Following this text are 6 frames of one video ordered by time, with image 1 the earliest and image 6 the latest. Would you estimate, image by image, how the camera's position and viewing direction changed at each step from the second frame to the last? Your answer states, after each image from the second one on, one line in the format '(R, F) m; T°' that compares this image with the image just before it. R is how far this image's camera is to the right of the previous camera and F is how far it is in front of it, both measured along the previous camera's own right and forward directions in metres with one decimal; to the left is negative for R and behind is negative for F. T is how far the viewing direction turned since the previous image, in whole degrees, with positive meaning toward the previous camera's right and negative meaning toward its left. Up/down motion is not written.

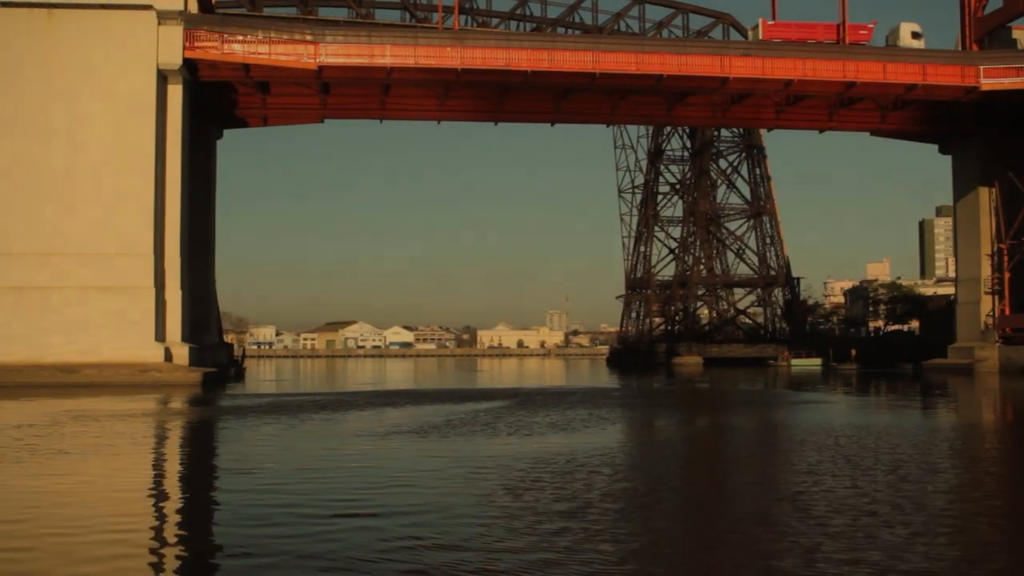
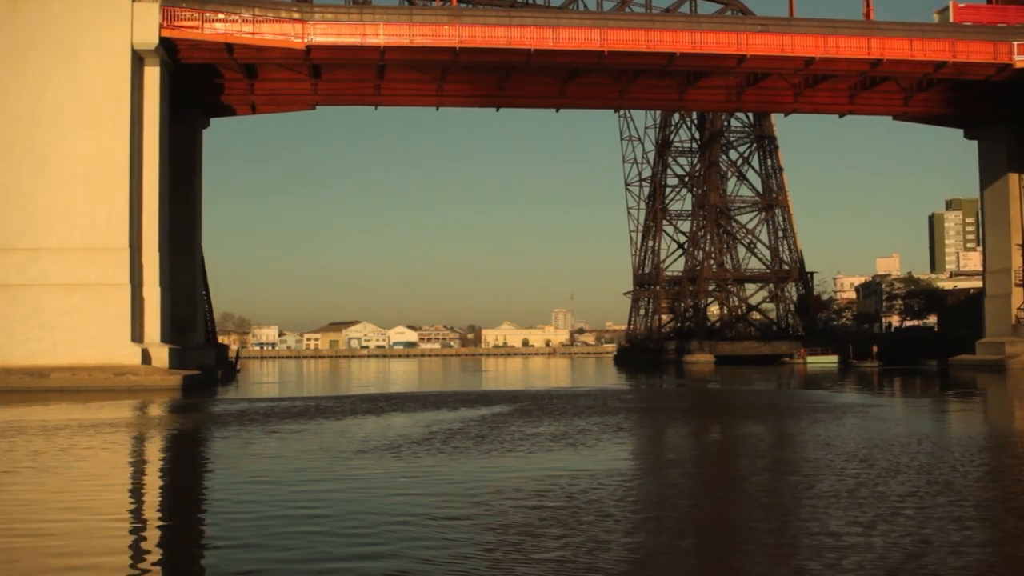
(0.0, +2.2) m; 0°
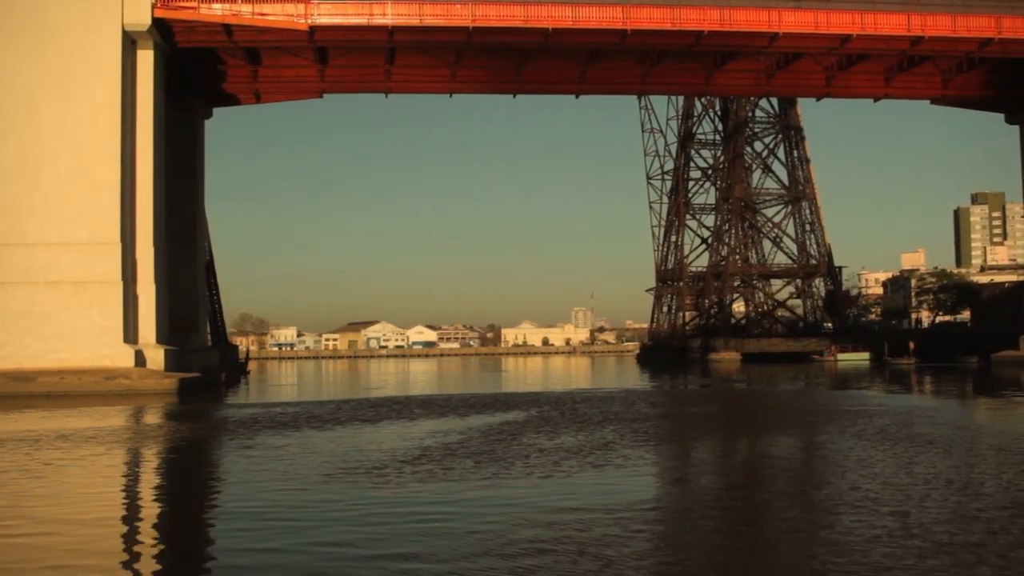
(0.0, +1.9) m; -1°
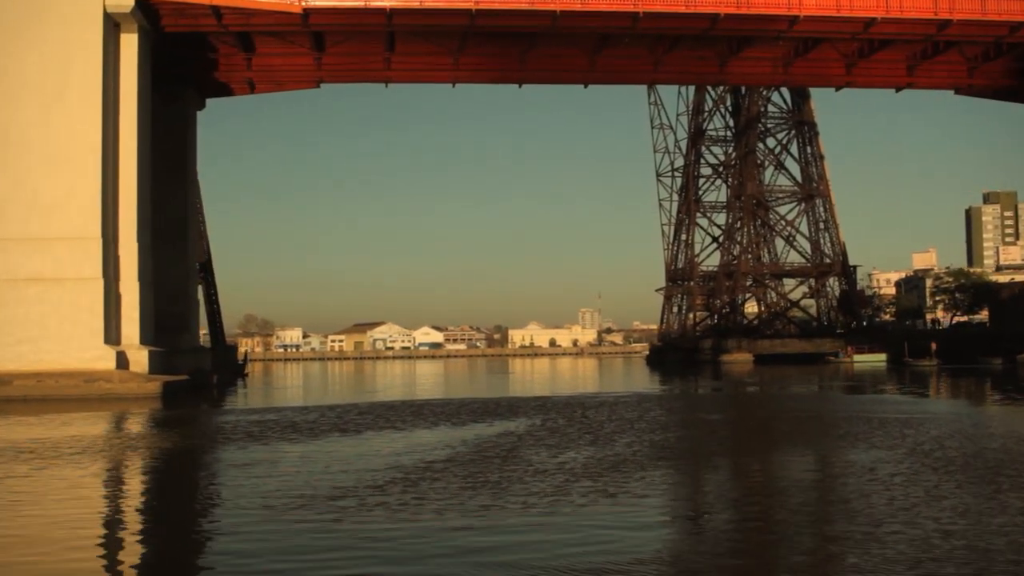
(0.0, +1.6) m; 0°
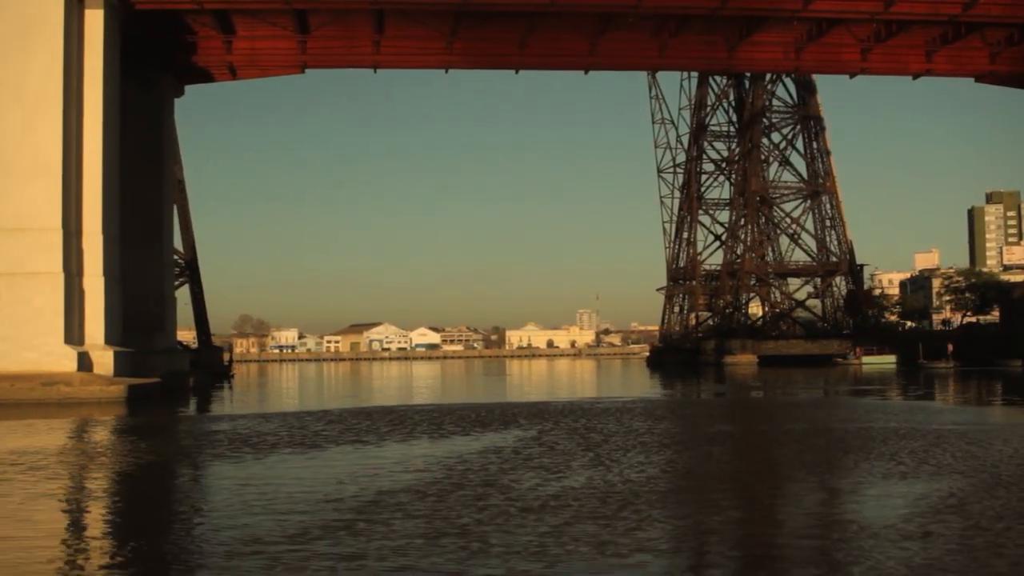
(0.0, +1.9) m; 0°
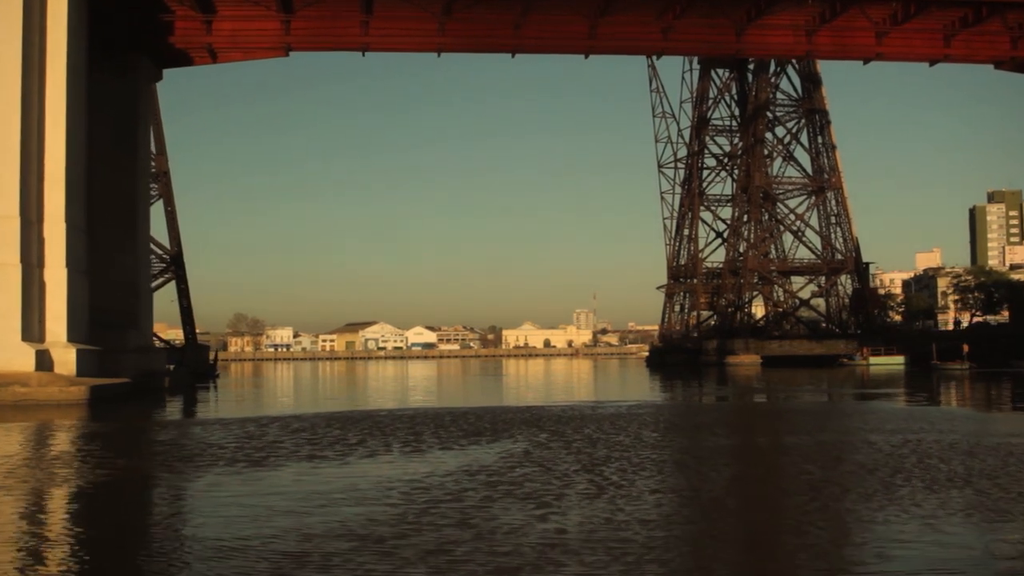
(0.0, +1.7) m; 0°
